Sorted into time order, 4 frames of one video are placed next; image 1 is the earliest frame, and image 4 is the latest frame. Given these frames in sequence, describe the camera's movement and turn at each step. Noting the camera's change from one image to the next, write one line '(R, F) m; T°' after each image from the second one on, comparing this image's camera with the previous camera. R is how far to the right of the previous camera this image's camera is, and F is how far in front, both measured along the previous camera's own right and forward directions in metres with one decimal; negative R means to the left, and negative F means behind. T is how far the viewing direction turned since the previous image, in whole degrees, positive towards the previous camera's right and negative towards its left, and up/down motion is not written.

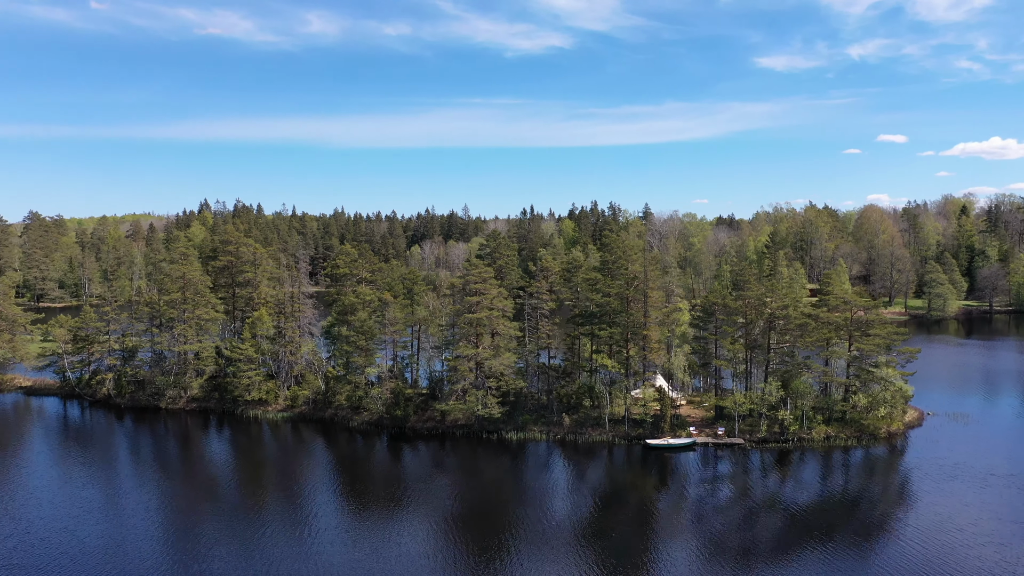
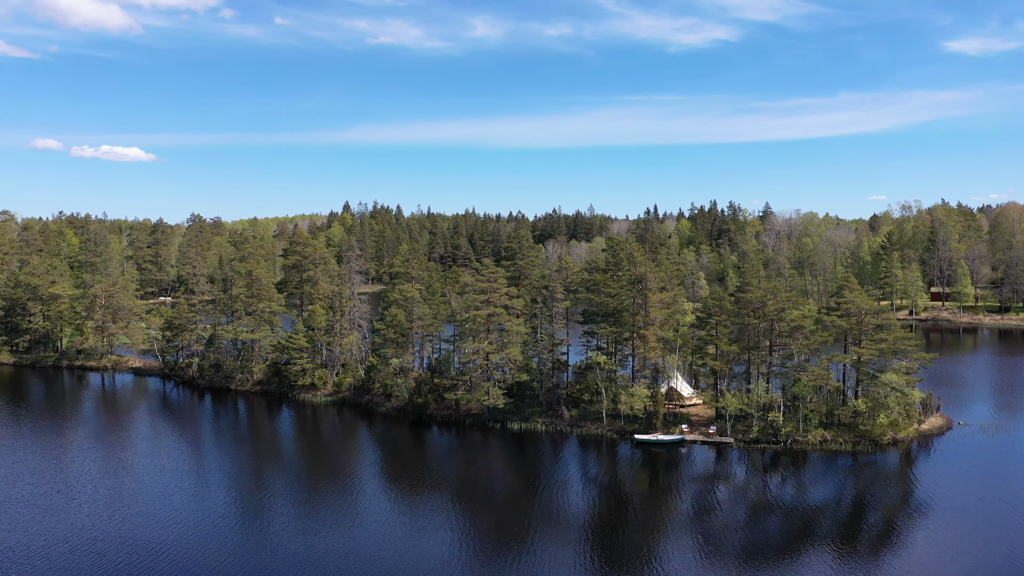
(+8.0, -2.1) m; -11°
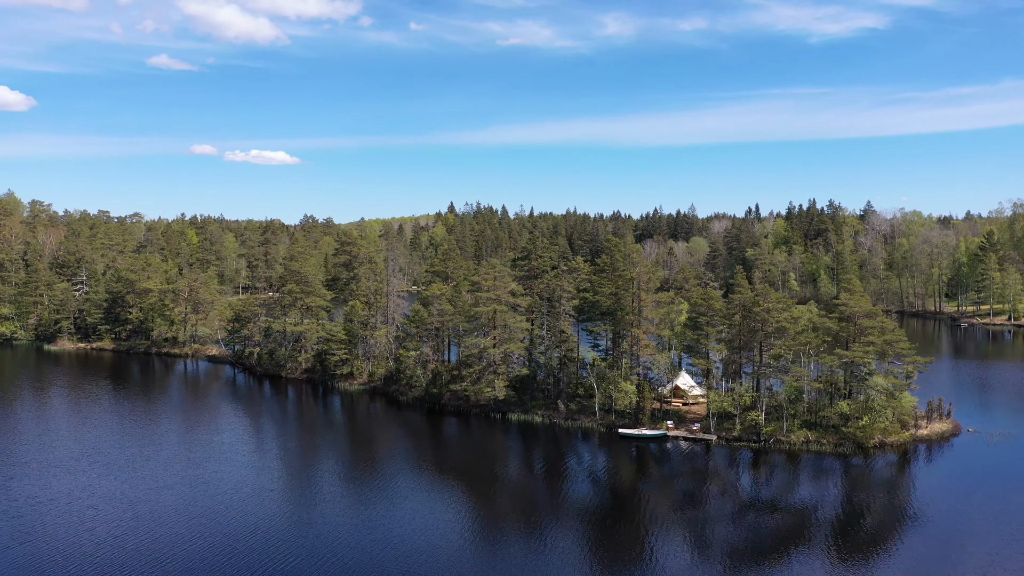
(+7.1, -2.1) m; -9°
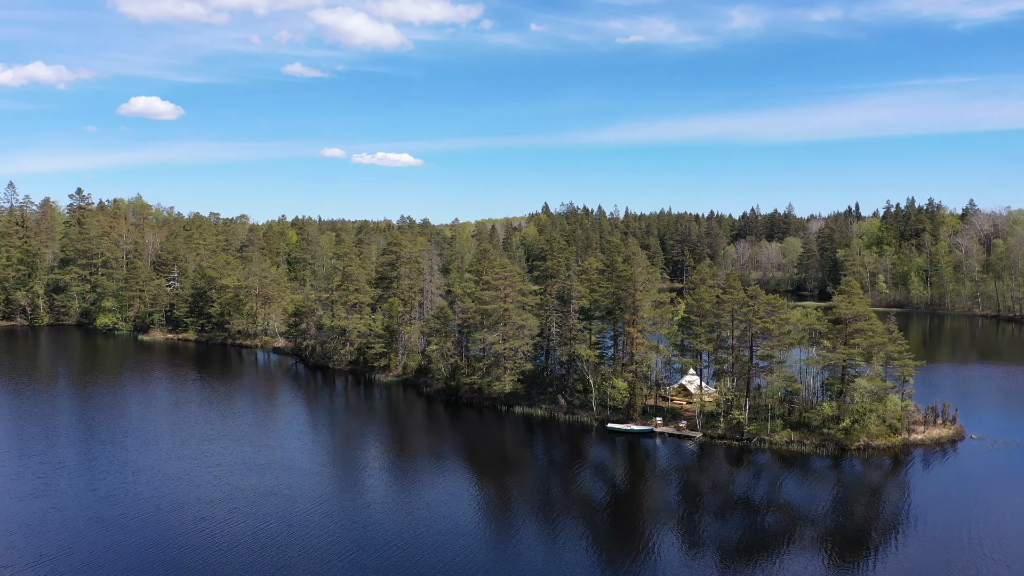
(+6.7, -2.0) m; -8°
